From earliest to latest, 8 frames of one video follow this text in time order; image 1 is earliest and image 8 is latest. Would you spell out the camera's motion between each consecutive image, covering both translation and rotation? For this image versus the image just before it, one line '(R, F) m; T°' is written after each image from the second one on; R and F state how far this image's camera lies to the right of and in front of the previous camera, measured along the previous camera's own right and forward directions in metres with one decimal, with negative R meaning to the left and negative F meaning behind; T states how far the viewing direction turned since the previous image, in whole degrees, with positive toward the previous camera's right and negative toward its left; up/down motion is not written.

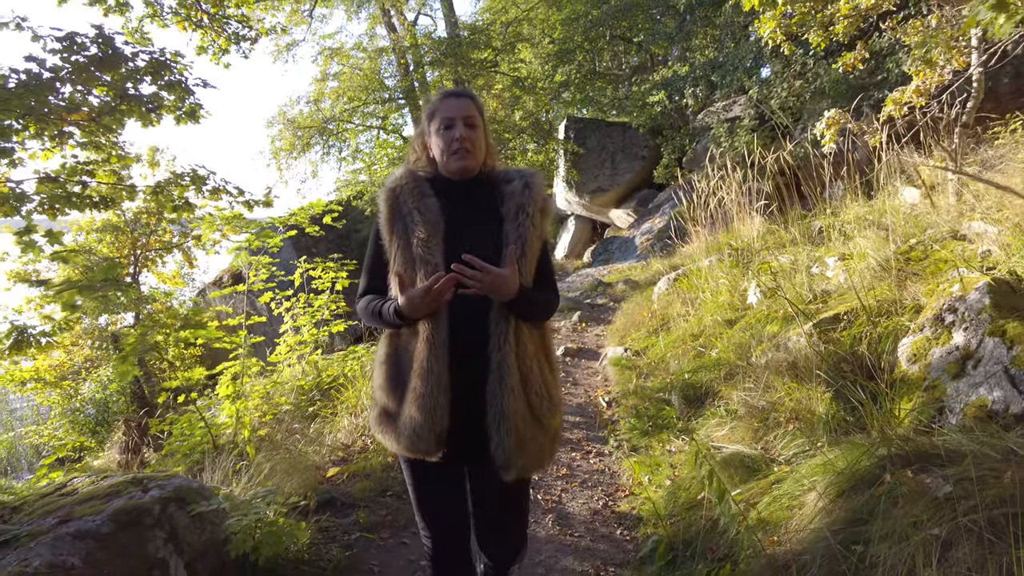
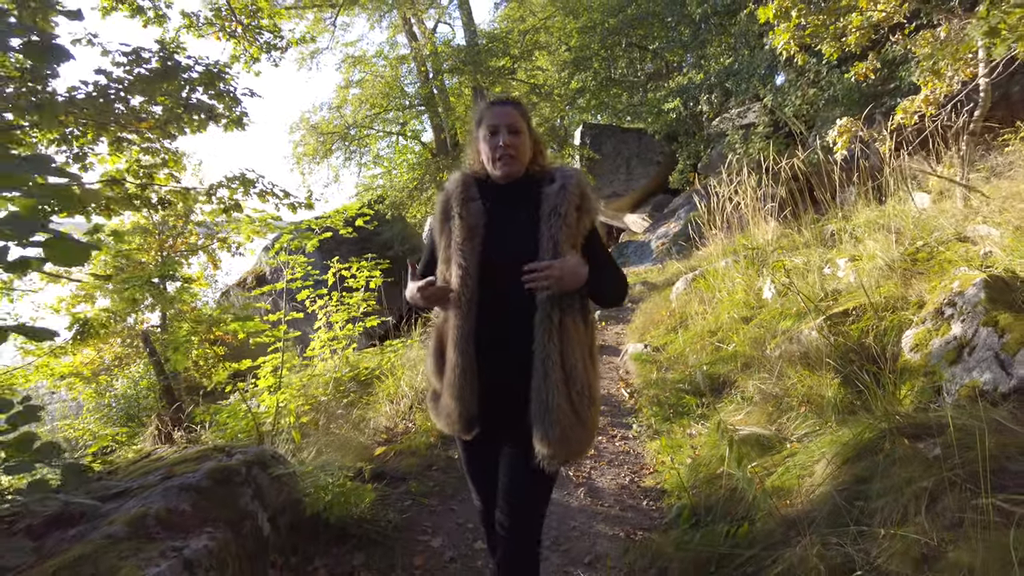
(-0.1, -0.3) m; -1°
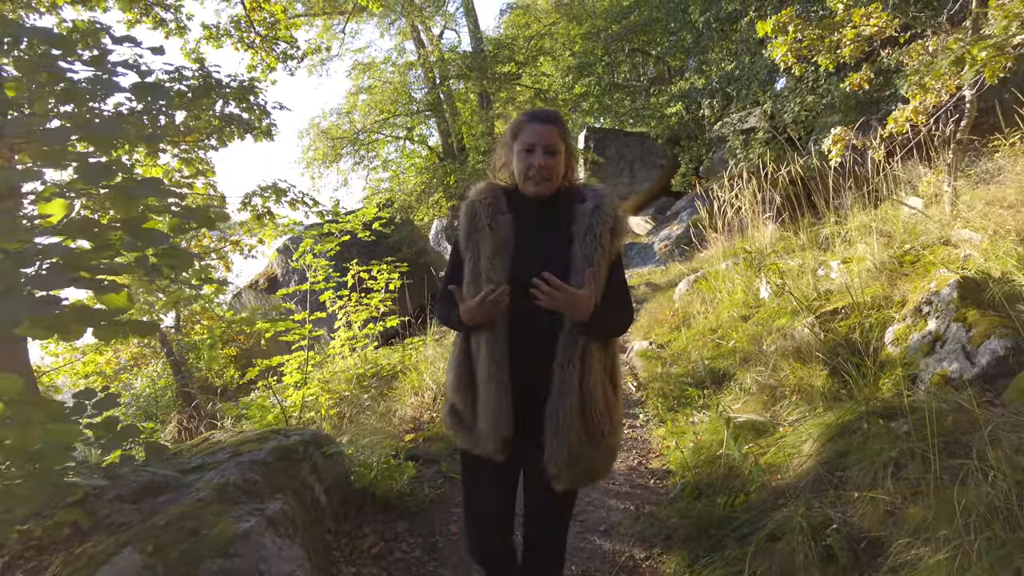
(-0.1, -0.3) m; 0°
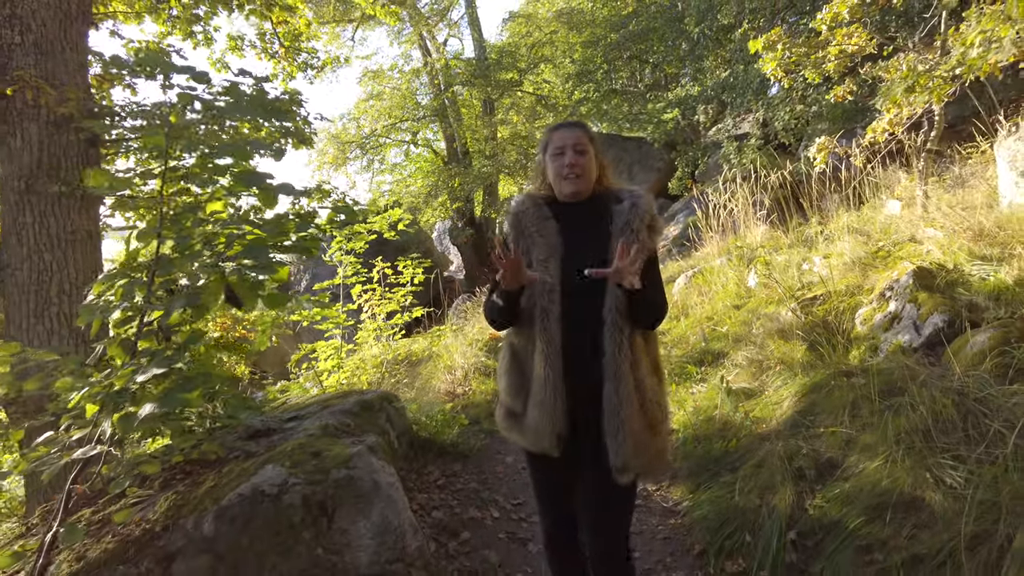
(-0.2, -0.6) m; 0°
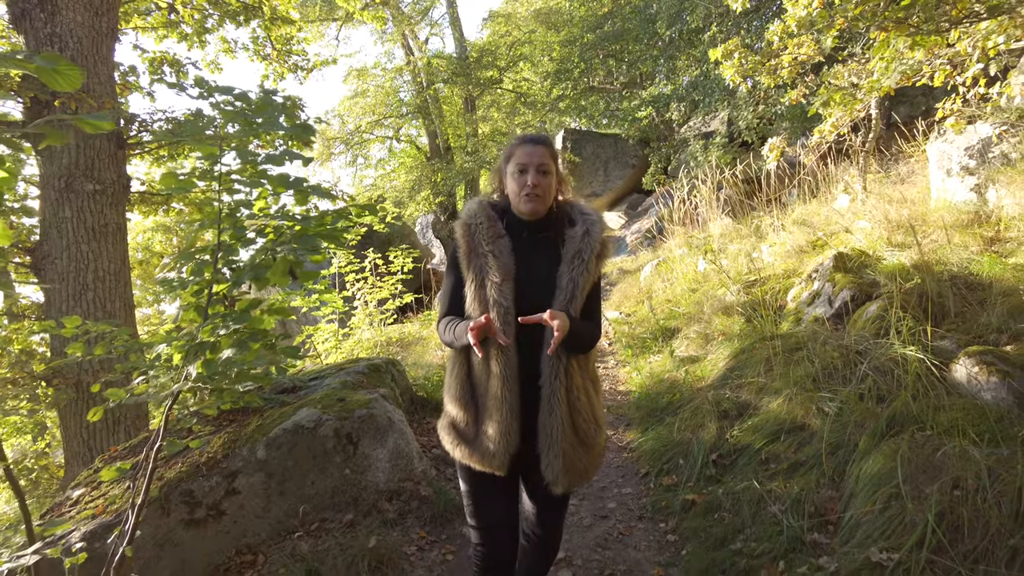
(0.0, -0.6) m; +2°
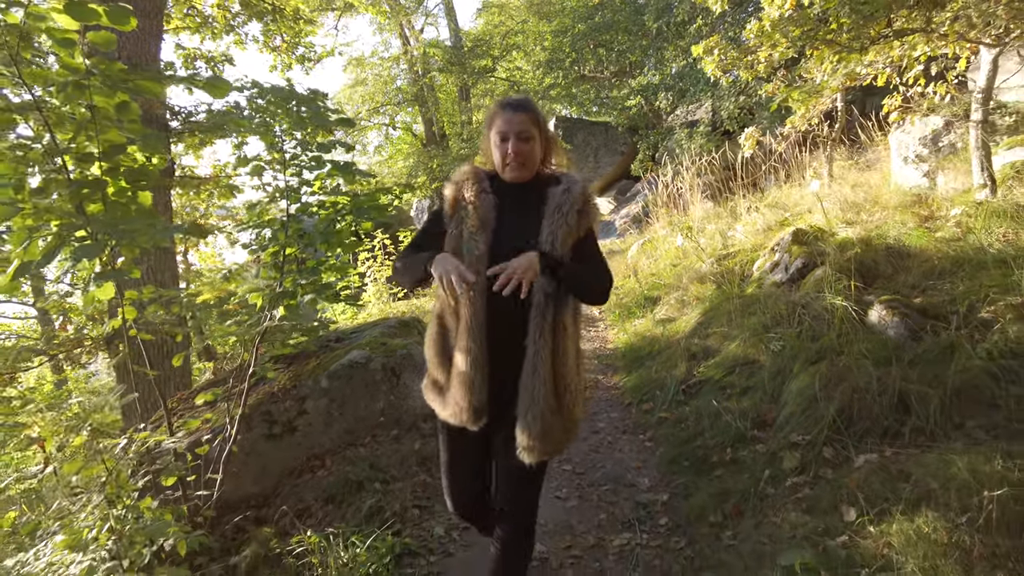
(-0.1, -0.7) m; +1°
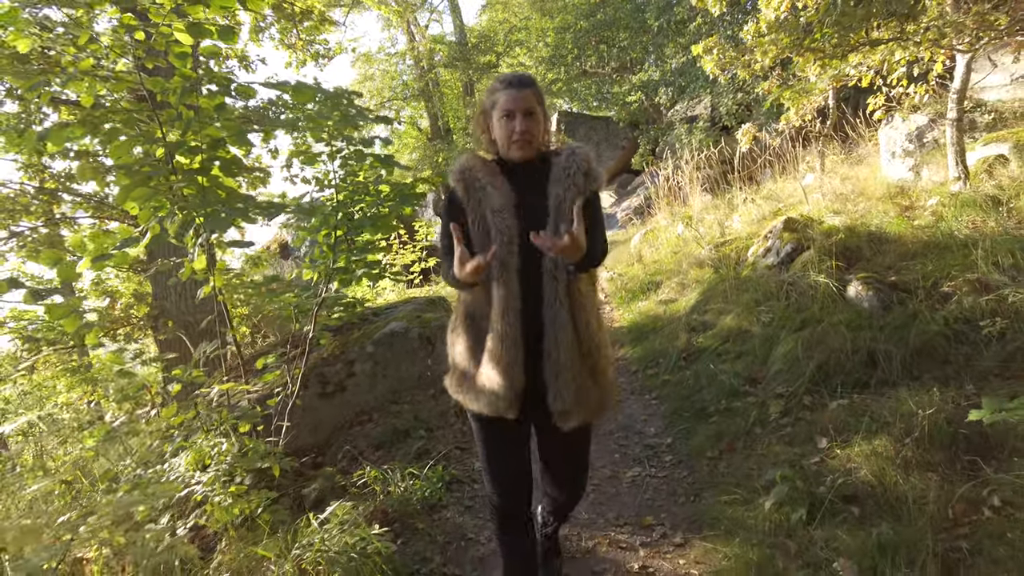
(-0.1, -0.5) m; 0°
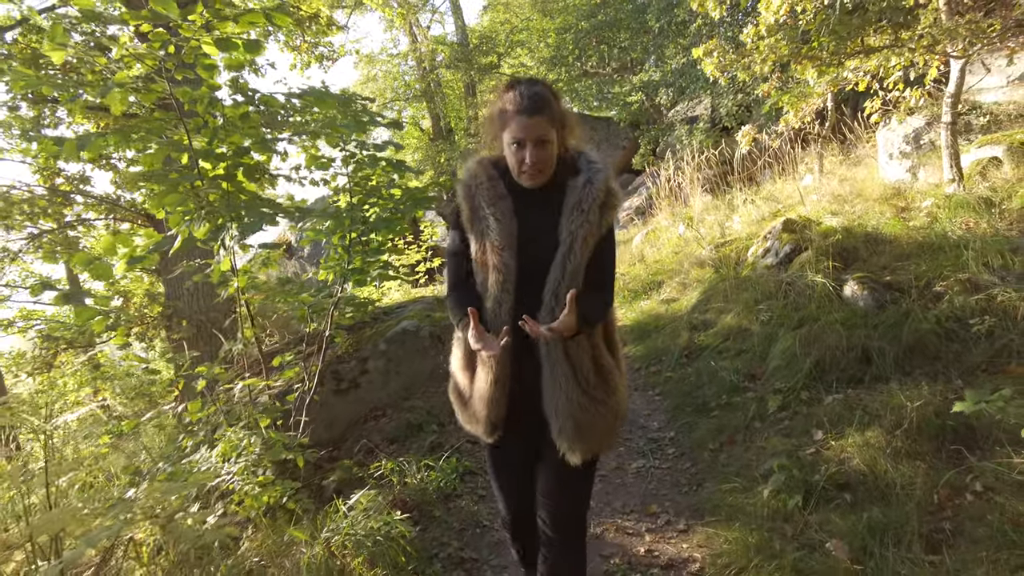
(0.0, -0.1) m; 0°
